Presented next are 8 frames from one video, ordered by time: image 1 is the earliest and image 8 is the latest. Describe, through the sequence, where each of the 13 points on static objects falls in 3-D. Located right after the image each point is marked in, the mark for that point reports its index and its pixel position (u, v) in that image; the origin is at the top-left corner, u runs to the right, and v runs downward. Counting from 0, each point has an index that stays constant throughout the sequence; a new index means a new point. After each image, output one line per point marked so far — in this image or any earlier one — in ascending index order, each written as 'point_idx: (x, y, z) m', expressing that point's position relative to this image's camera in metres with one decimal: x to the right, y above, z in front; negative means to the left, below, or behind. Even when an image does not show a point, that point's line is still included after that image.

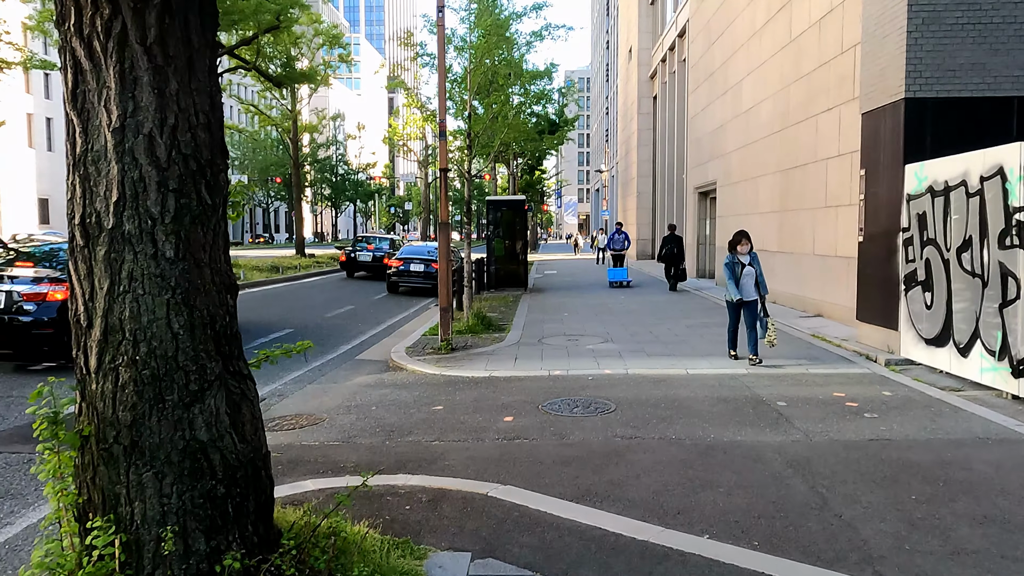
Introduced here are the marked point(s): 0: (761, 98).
0: (+5.0, +3.8, +15.1) m
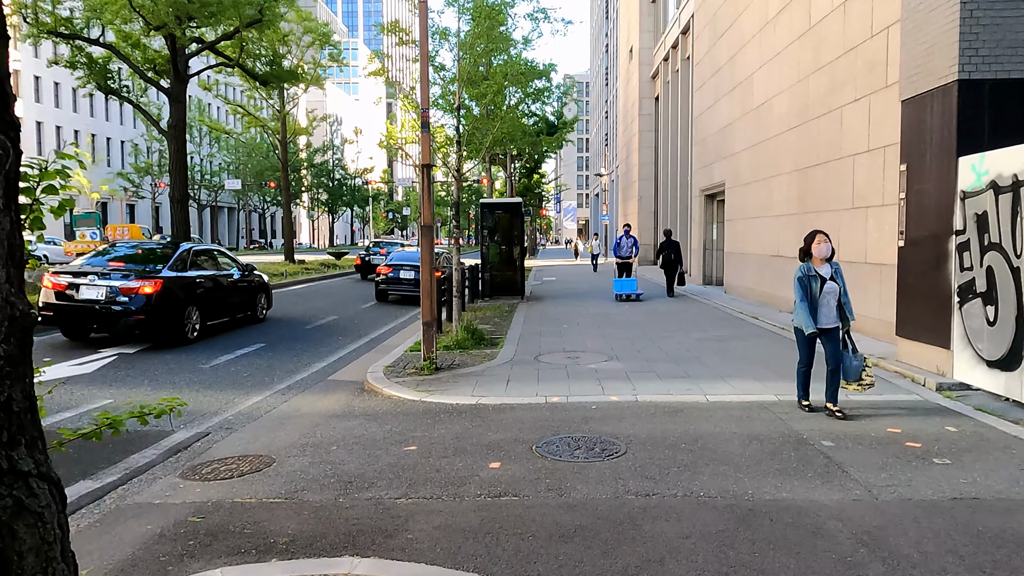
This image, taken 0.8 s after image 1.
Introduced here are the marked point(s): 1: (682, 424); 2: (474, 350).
0: (+4.9, +3.6, +14.0) m
1: (+1.3, -1.1, +5.9) m
2: (-0.5, -0.8, +10.1) m
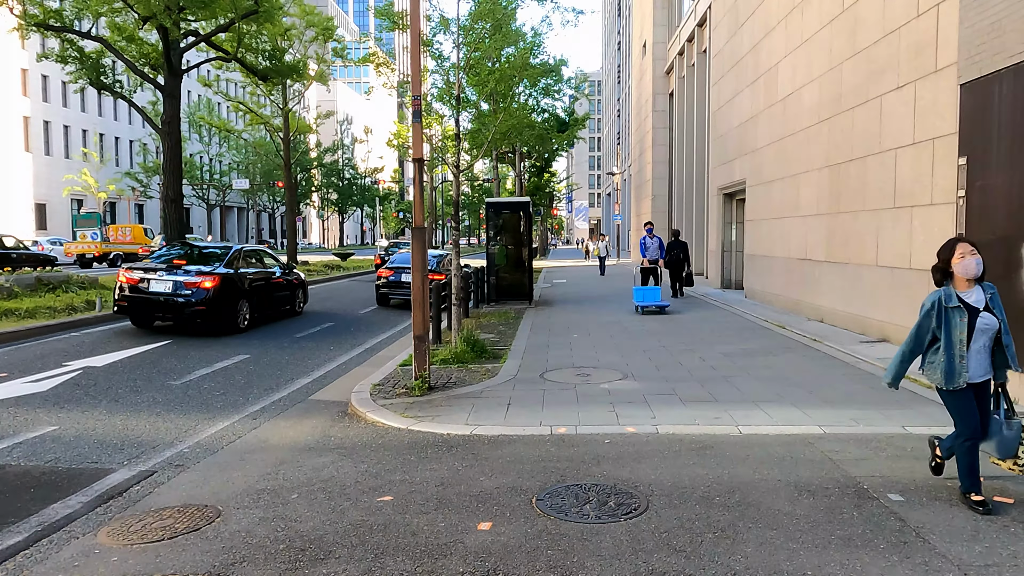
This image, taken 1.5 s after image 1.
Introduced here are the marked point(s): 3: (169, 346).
0: (+5.0, +3.5, +13.0) m
1: (+1.3, -1.2, +5.0) m
2: (-0.4, -0.9, +9.1) m
3: (-5.0, -0.8, +11.0) m
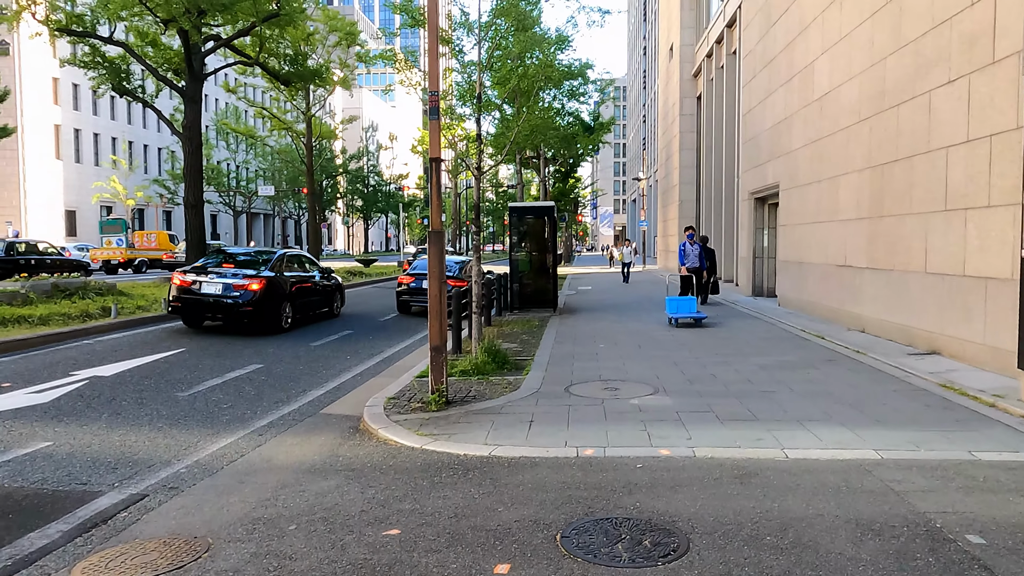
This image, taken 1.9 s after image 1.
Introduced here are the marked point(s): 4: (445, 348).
0: (+5.4, +3.4, +12.4) m
1: (+1.5, -1.2, +4.4) m
2: (-0.2, -1.0, +8.6) m
3: (-4.6, -0.9, +10.7) m
4: (-0.6, -0.6, +7.2) m
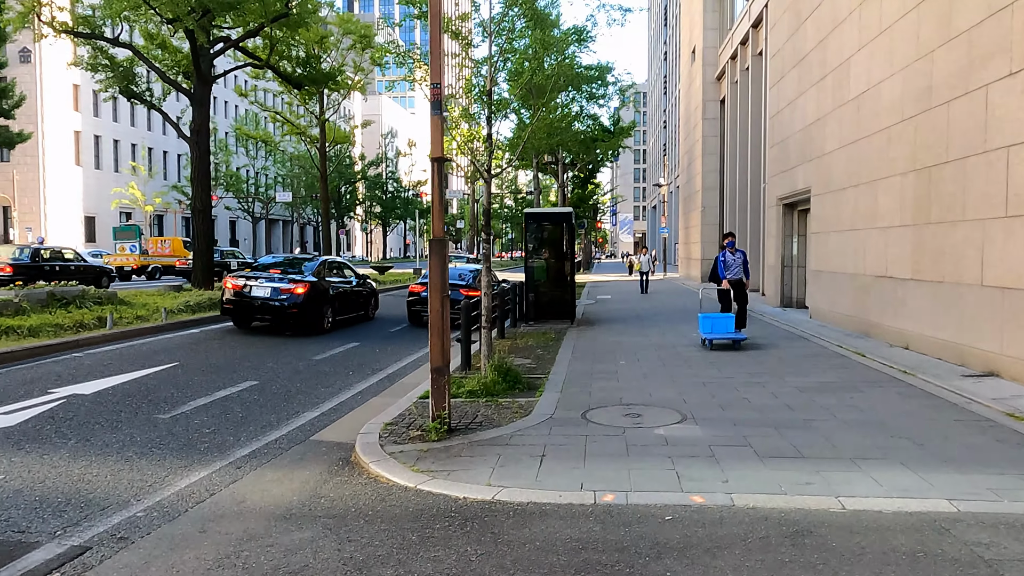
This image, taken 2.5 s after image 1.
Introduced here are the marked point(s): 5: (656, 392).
0: (+5.6, +3.2, +11.5) m
1: (+1.5, -1.3, +3.6) m
2: (-0.1, -1.2, +7.9) m
3: (-4.5, -1.1, +10.0) m
4: (-0.5, -0.7, +6.5) m
5: (+1.5, -1.1, +7.9) m
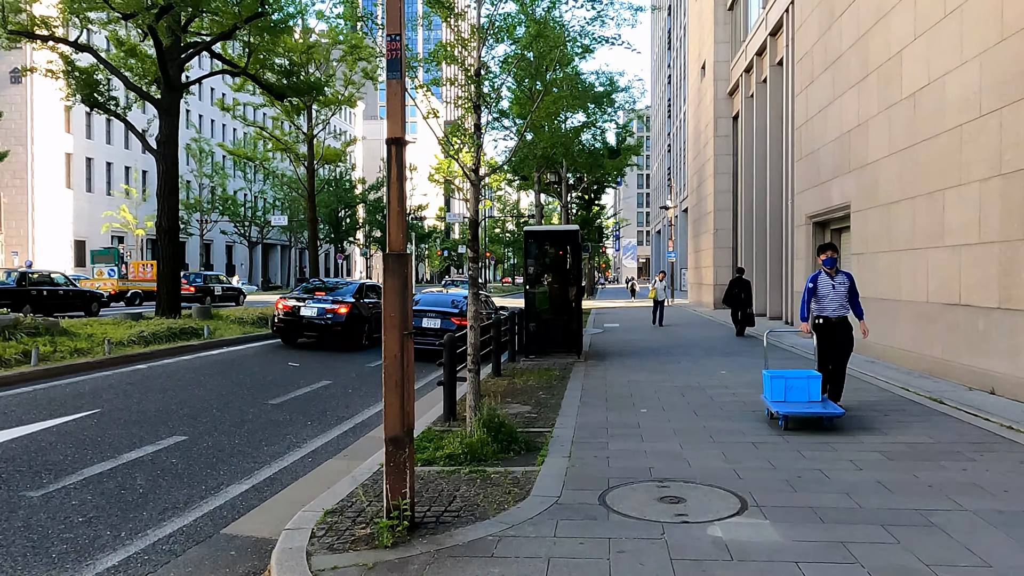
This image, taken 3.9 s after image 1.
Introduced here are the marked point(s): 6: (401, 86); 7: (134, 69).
0: (+5.6, +2.8, +9.7) m
1: (+1.4, -1.4, +1.7) m
2: (-0.1, -1.4, +5.9) m
3: (-4.5, -1.4, +8.1) m
4: (-0.6, -0.9, +4.5) m
5: (+1.4, -1.3, +5.9) m
6: (-0.7, +1.3, +4.8) m
7: (-9.9, +5.7, +19.7) m
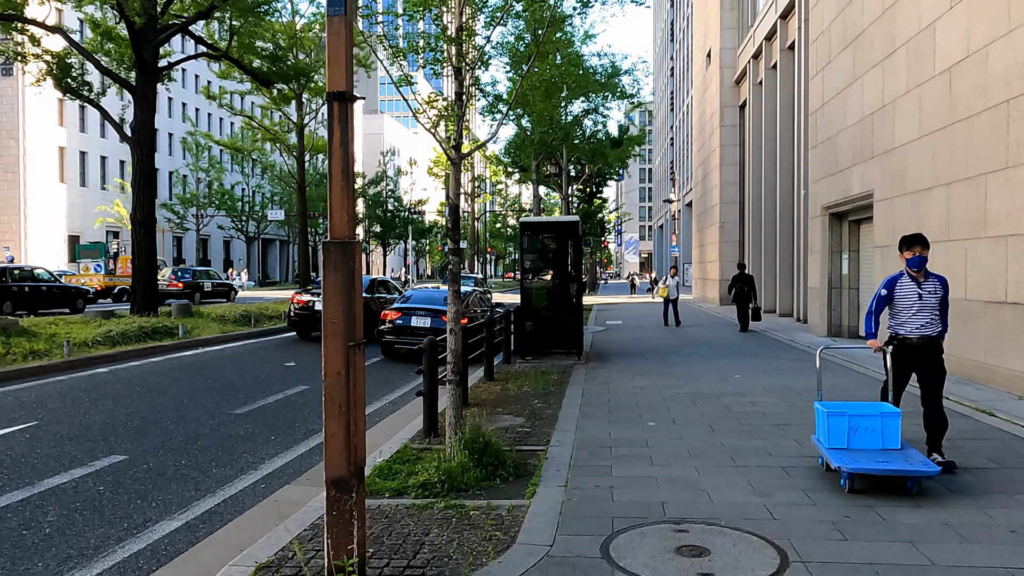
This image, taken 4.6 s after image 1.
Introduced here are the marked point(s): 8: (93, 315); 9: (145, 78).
0: (+5.5, +2.9, +8.6) m
1: (+1.3, -1.4, +0.6) m
2: (-0.2, -1.4, +4.9) m
3: (-4.6, -1.4, +7.1) m
4: (-0.7, -0.9, +3.5) m
5: (+1.3, -1.3, +4.9) m
6: (-0.8, +1.3, +3.8) m
7: (-9.9, +5.8, +18.7) m
8: (-8.5, -0.5, +15.4) m
9: (-7.9, +4.5, +16.4) m
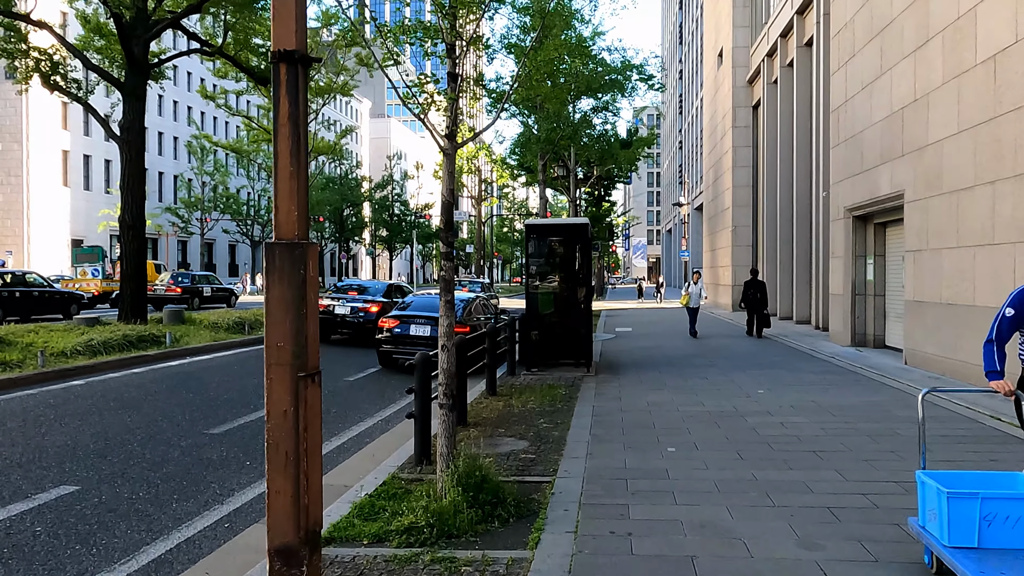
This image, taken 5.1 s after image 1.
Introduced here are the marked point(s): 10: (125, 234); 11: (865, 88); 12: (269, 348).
0: (+5.5, +2.8, +7.8) m
1: (+1.2, -1.5, -0.2) m
2: (-0.2, -1.4, +4.1) m
3: (-4.6, -1.4, +6.4) m
4: (-0.7, -0.9, +2.8) m
5: (+1.3, -1.4, +4.1) m
6: (-0.8, +1.2, +3.0) m
7: (-9.8, +5.7, +18.1) m
8: (-8.4, -0.7, +14.7) m
9: (-7.8, +4.4, +15.7) m
10: (-8.0, +1.1, +15.7) m
11: (+6.2, +3.5, +13.3) m
12: (-0.9, -0.2, +2.8) m
